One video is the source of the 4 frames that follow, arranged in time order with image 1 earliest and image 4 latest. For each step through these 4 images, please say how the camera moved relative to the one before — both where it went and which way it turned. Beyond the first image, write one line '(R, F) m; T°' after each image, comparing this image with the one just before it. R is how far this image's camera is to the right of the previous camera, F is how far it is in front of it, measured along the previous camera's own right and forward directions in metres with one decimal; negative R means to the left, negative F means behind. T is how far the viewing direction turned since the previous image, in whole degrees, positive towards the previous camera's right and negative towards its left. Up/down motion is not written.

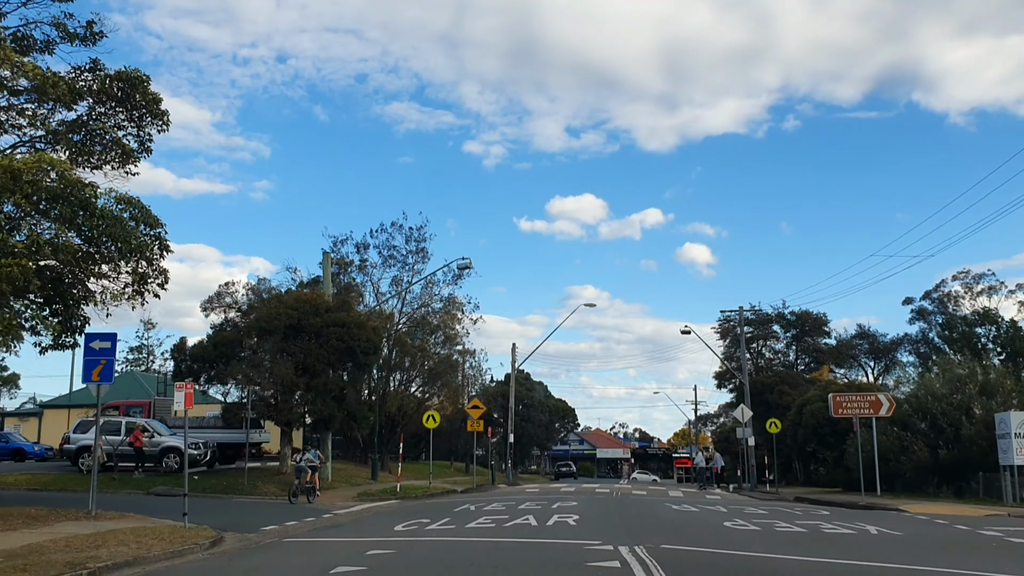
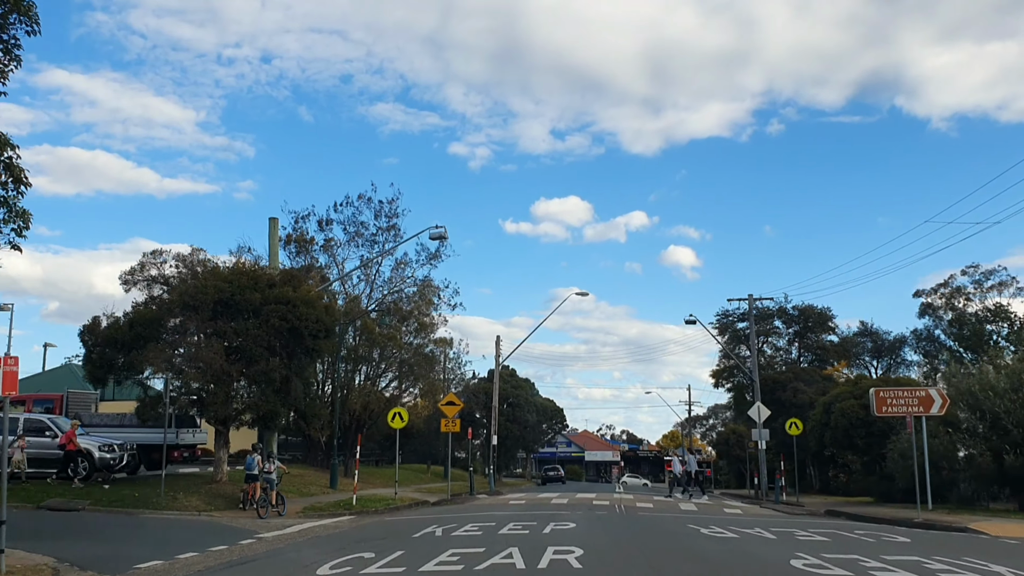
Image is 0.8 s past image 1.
(+0.1, +4.8) m; +1°
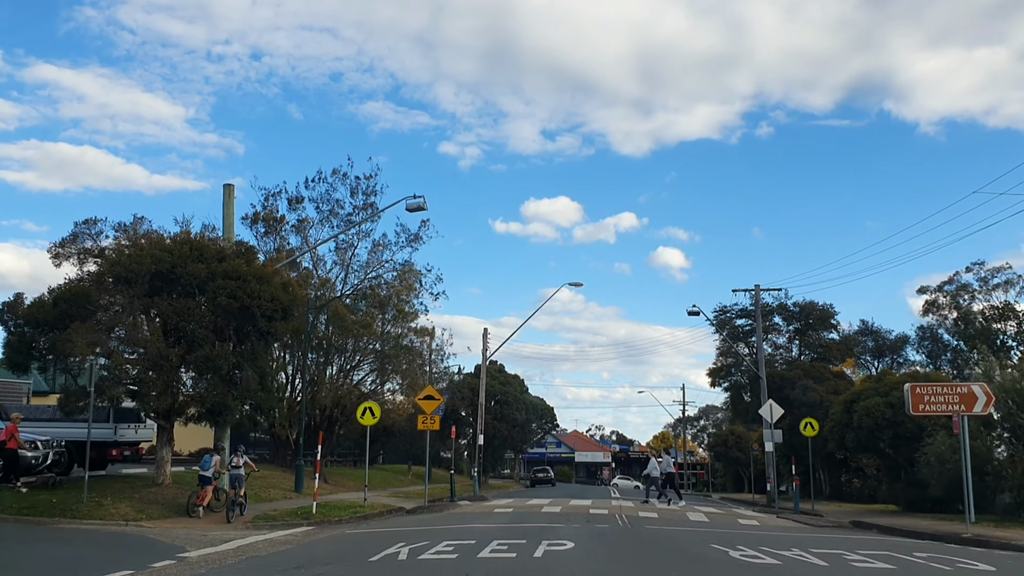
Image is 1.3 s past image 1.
(0.0, +3.1) m; +1°
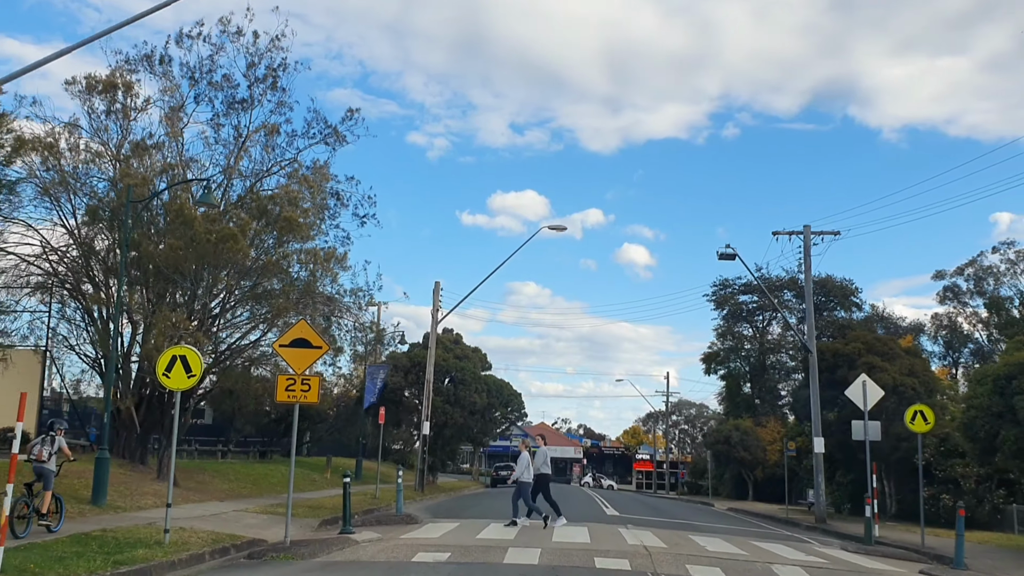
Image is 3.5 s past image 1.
(+0.2, +10.6) m; +2°
